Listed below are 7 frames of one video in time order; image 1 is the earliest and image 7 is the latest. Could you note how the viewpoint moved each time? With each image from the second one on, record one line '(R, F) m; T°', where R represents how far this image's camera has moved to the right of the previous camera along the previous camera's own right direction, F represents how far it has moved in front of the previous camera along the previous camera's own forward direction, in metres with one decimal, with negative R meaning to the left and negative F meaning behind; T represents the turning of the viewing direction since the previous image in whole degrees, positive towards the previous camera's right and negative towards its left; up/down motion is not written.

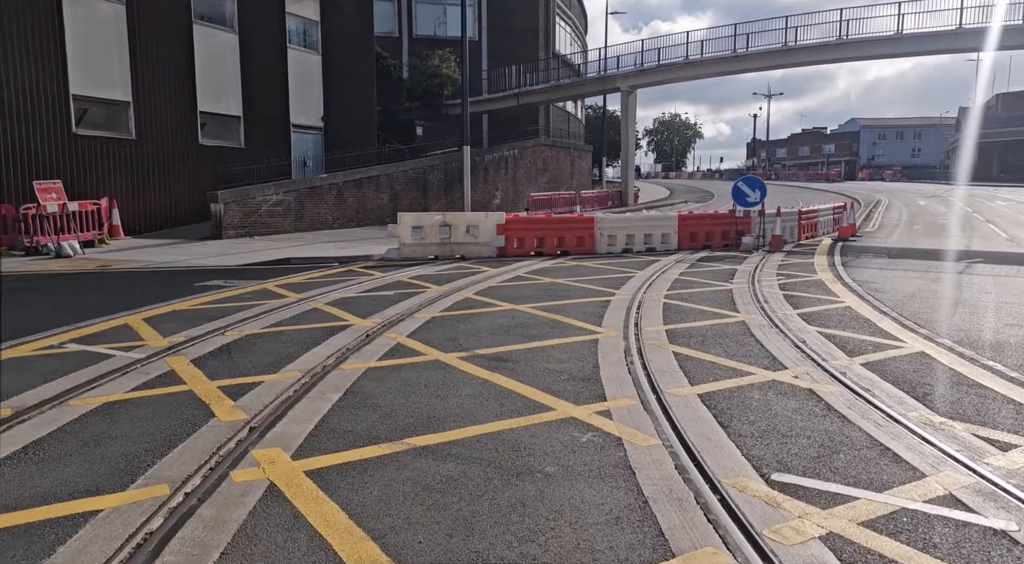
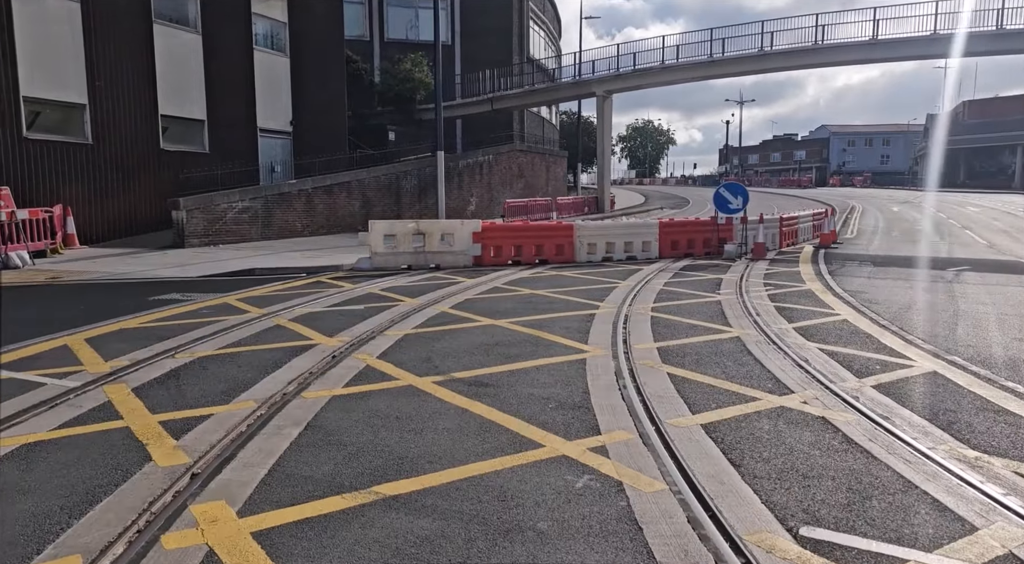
(-0.1, +0.6) m; +2°
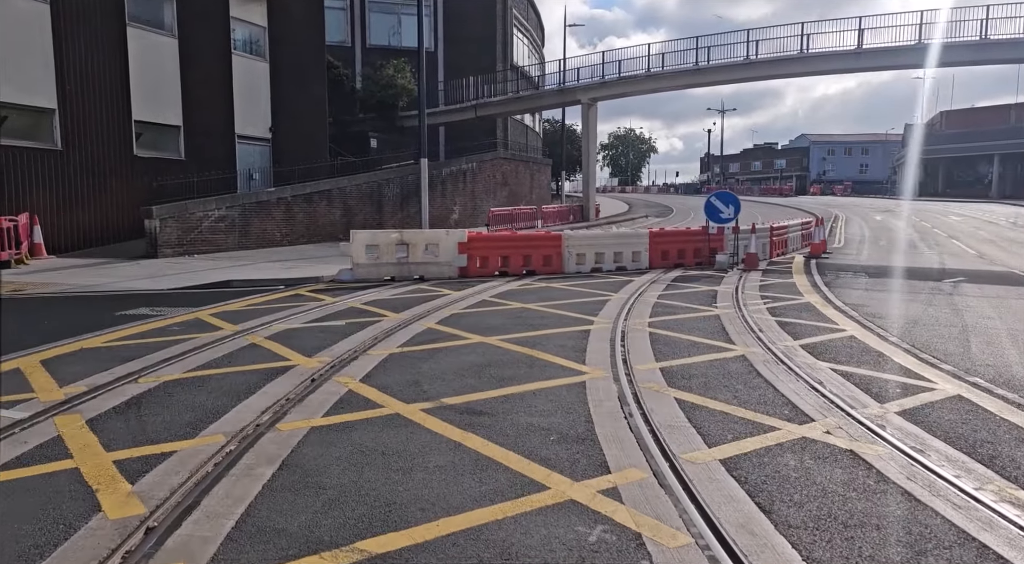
(-0.1, +0.5) m; +2°
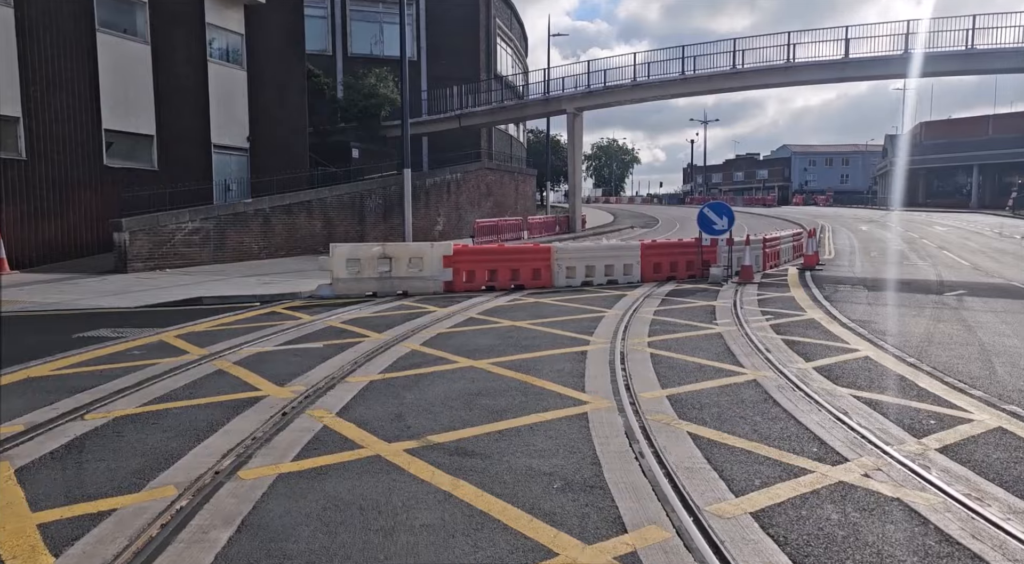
(-0.1, +0.6) m; +1°
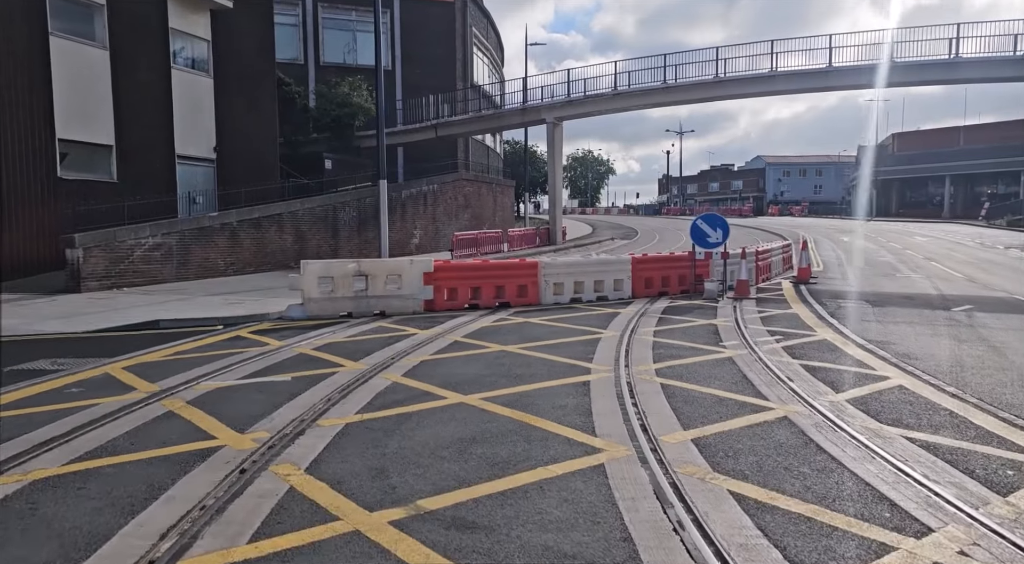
(-0.2, +0.9) m; +2°
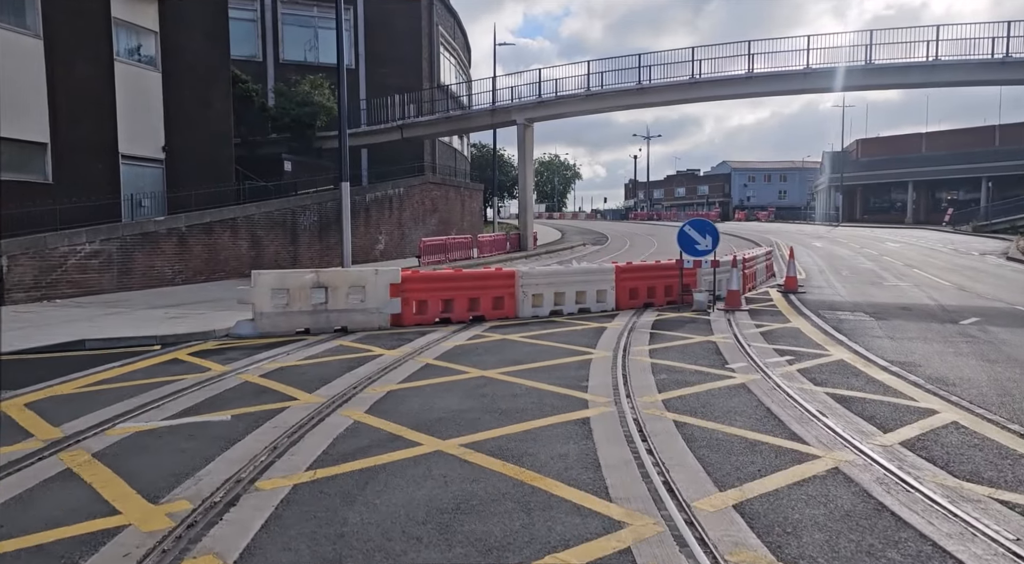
(-0.2, +1.2) m; +3°
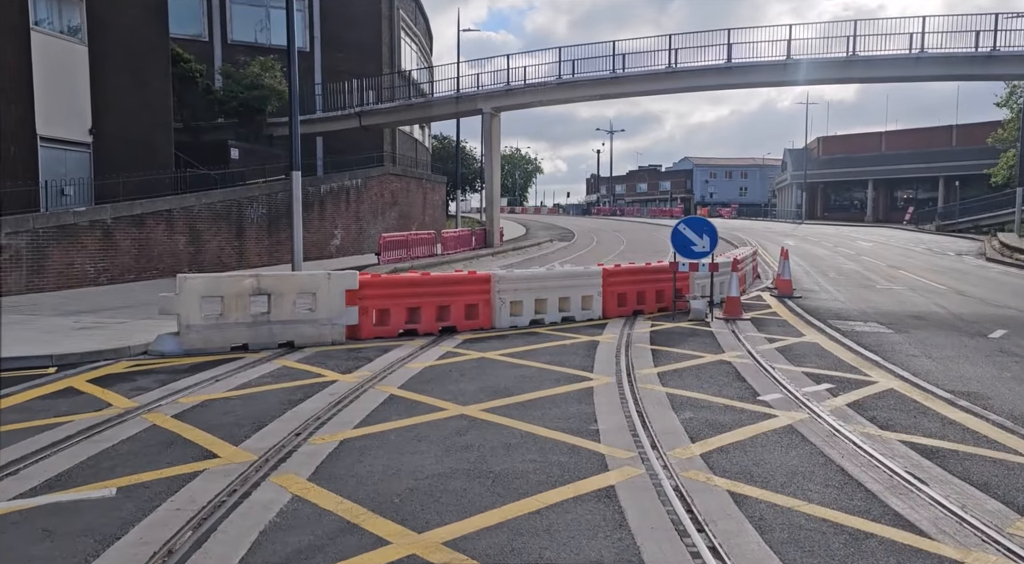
(-0.3, +1.6) m; +3°
